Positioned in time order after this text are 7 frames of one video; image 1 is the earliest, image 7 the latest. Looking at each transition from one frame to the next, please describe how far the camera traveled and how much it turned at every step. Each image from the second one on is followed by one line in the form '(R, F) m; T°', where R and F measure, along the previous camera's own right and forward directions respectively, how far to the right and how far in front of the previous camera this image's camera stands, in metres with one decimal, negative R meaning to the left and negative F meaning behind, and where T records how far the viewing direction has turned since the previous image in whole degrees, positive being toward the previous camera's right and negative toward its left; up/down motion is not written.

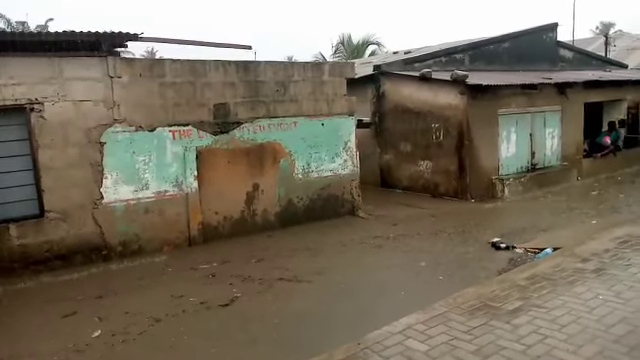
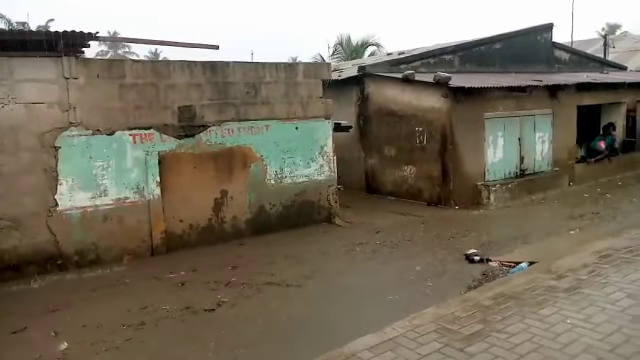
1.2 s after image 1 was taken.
(+0.5, +0.4) m; -1°
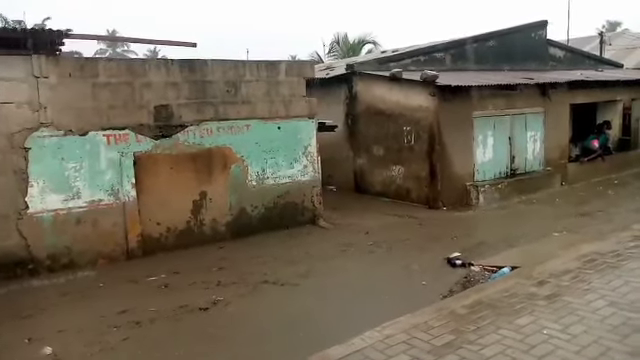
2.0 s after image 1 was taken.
(+0.3, +0.2) m; 0°
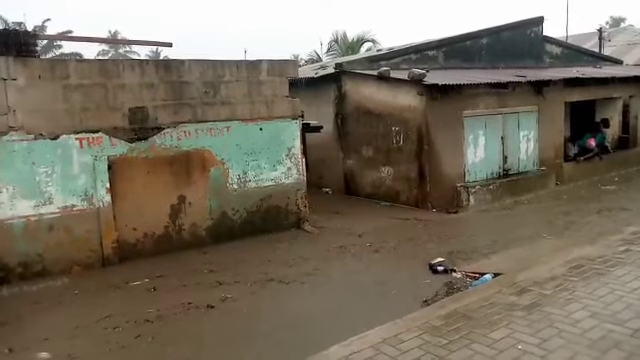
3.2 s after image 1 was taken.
(+0.3, +0.2) m; 0°
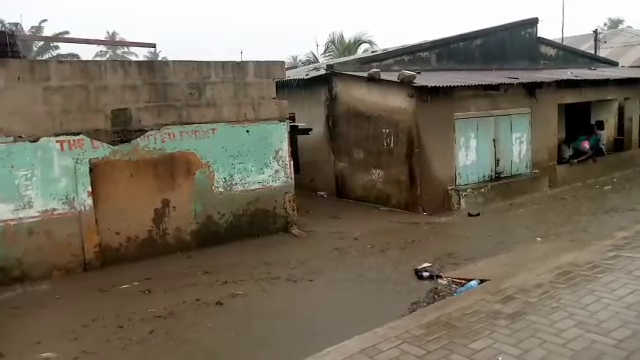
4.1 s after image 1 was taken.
(+0.2, +0.1) m; 0°
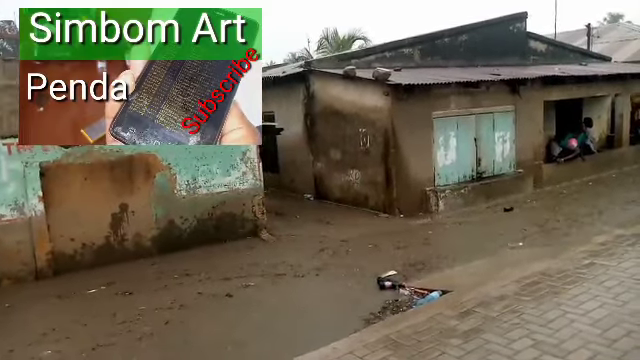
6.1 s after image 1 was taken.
(+0.5, +0.3) m; 0°
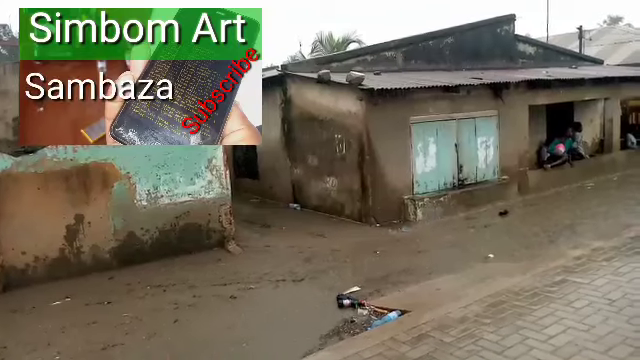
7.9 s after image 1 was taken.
(+0.4, +0.3) m; 0°
